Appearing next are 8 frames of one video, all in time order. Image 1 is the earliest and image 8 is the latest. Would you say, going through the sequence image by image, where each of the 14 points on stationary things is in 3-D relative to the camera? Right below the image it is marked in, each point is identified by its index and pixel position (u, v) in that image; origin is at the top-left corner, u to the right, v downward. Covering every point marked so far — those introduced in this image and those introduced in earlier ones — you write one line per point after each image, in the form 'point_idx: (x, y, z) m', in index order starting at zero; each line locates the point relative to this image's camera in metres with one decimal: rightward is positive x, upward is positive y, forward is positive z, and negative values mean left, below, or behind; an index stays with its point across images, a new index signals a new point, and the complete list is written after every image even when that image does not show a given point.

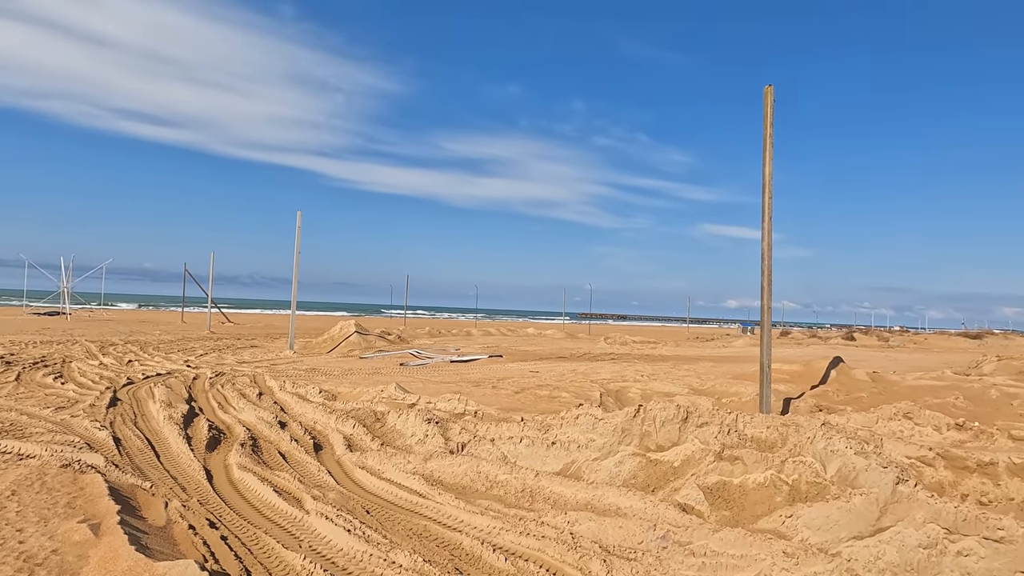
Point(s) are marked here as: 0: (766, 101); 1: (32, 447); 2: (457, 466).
0: (+3.4, +2.5, +8.8) m
1: (-5.0, -1.7, +6.9) m
2: (-0.6, -2.0, +7.3) m
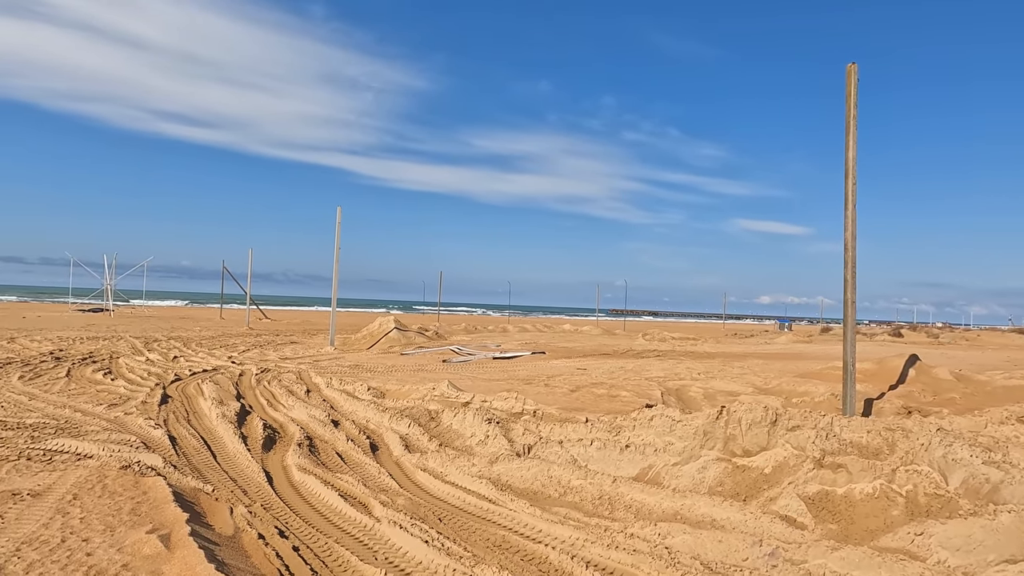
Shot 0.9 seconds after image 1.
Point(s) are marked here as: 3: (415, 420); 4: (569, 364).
0: (+4.2, +2.6, +8.2) m
1: (-4.3, -1.6, +6.7) m
2: (+0.2, -1.9, +6.9) m
3: (-1.4, -1.9, +9.5) m
4: (+1.5, -2.1, +17.7) m
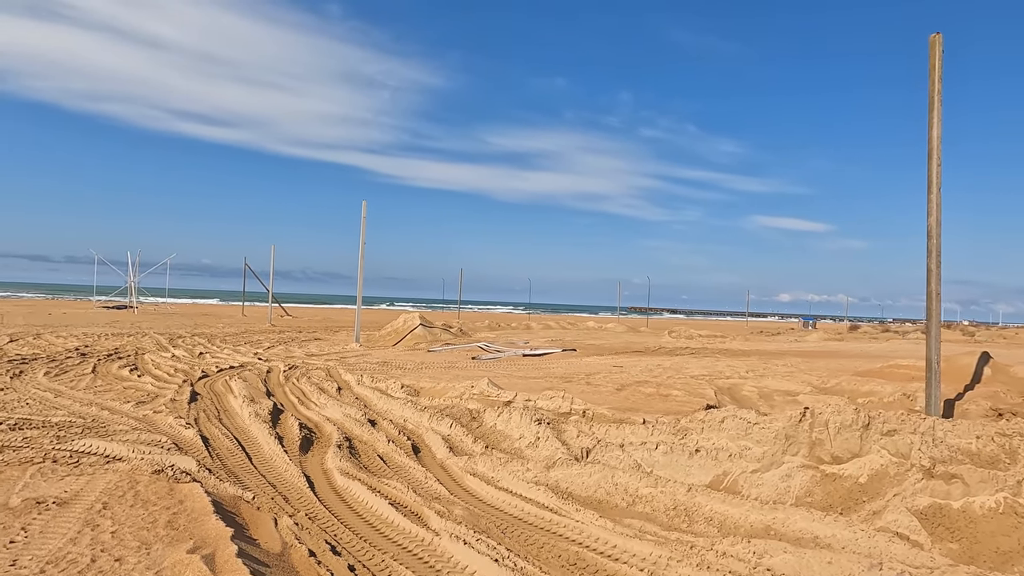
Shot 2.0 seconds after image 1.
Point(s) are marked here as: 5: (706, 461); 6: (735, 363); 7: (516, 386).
0: (+4.8, +2.7, +7.5) m
1: (-3.7, -1.5, +6.2) m
2: (+0.7, -1.8, +6.3) m
3: (-0.8, -1.8, +9.0) m
4: (+2.4, -1.9, +17.1) m
5: (+1.8, -1.6, +6.3) m
6: (+5.7, -1.9, +16.9) m
7: (+0.1, -1.7, +11.2) m
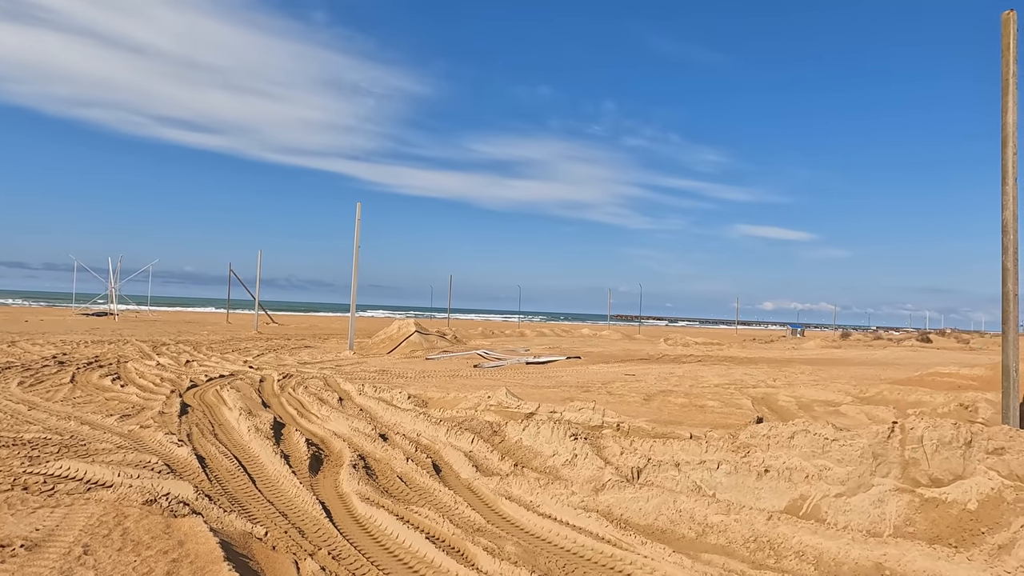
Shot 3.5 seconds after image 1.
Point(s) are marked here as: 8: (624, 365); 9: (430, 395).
0: (+5.1, +2.7, +6.9) m
1: (-3.3, -1.5, +5.3) m
2: (+1.1, -1.8, +5.5) m
3: (-0.4, -1.8, +8.2) m
4: (+2.5, -2.0, +16.4) m
5: (+2.2, -1.6, +5.5) m
6: (+5.8, -2.0, +16.2) m
7: (+0.4, -1.7, +10.4) m
8: (+3.1, -2.1, +18.4) m
9: (-1.4, -1.9, +11.6) m
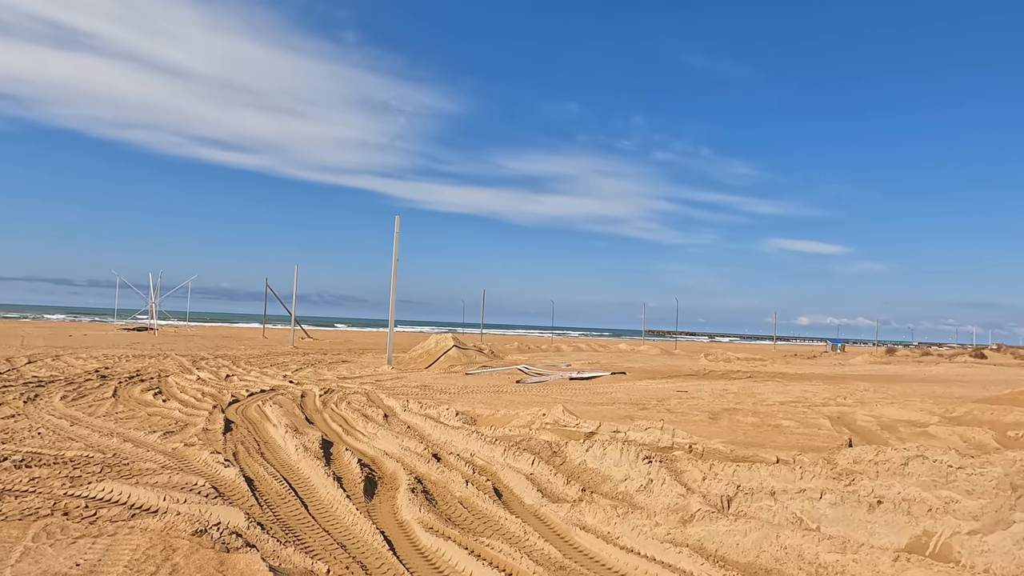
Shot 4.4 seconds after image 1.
0: (+5.8, +2.6, +6.2) m
1: (-2.7, -1.6, +4.9) m
2: (+1.7, -1.8, +4.9) m
3: (+0.3, -1.9, +7.6) m
4: (+3.6, -2.3, +15.6) m
5: (+2.8, -1.7, +4.8) m
6: (+6.9, -2.3, +15.3) m
7: (+1.2, -1.9, +9.8) m
8: (+4.3, -2.5, +17.7) m
9: (-0.6, -2.1, +11.1) m
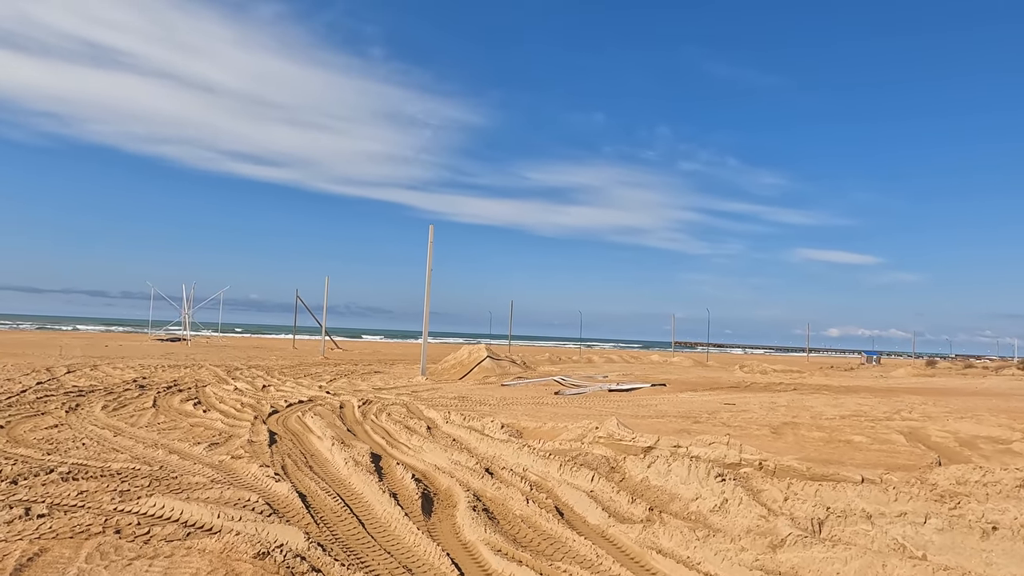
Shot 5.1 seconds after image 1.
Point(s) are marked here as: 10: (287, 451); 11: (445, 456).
0: (+6.4, +2.6, +5.7) m
1: (-2.2, -1.6, +4.7) m
2: (+2.2, -1.9, +4.5) m
3: (+0.9, -2.0, +7.3) m
4: (+4.5, -2.5, +15.1) m
5: (+3.3, -1.7, +4.4) m
6: (+7.8, -2.5, +14.7) m
7: (+1.9, -2.0, +9.3) m
8: (+5.3, -2.7, +17.1) m
9: (+0.2, -2.2, +10.7) m
10: (-2.6, -1.9, +7.6) m
11: (-0.8, -2.1, +8.3) m
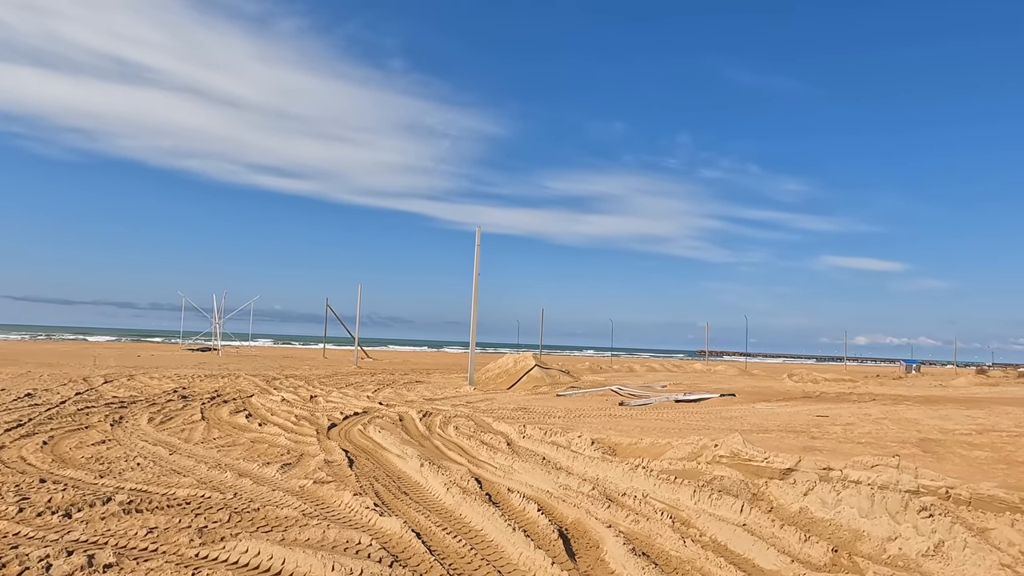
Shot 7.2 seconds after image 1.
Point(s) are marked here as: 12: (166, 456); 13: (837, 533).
0: (+7.5, +2.7, +4.4) m
1: (-1.1, -1.5, +3.6) m
2: (+3.3, -1.7, +3.3) m
3: (+2.1, -2.0, +6.1) m
4: (+5.9, -2.6, +13.8) m
5: (+4.4, -1.6, +3.1) m
6: (+9.2, -2.5, +13.3) m
7: (+3.1, -1.9, +8.2) m
8: (+6.8, -2.8, +15.8) m
9: (+1.5, -2.2, +9.6) m
10: (-1.4, -1.8, +6.6) m
11: (+0.4, -2.0, +7.1) m
12: (-3.9, -1.9, +7.4) m
13: (+2.6, -1.9, +5.3) m
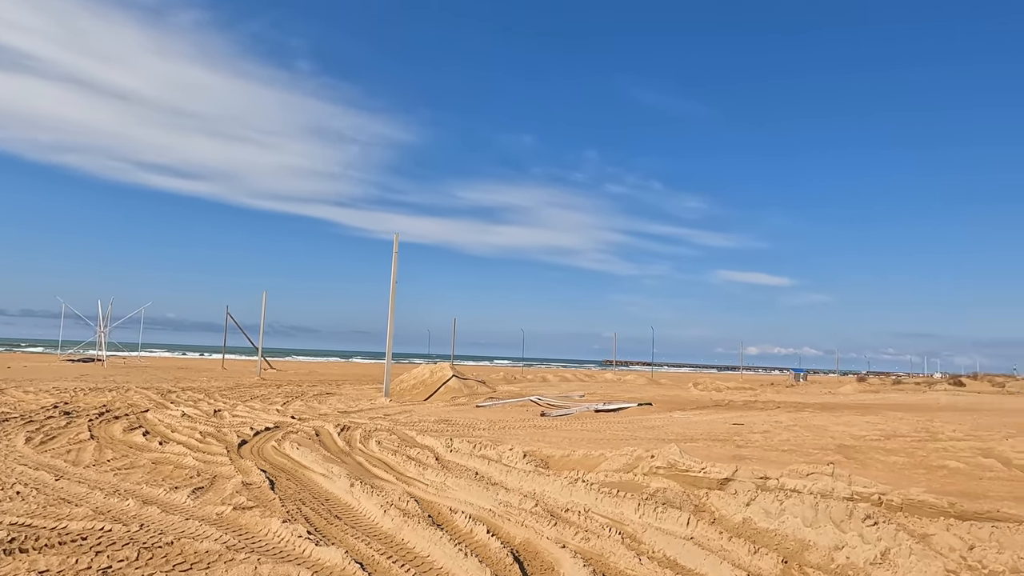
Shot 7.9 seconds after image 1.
0: (+7.1, +2.6, +5.1) m
1: (-1.3, -1.5, +3.1) m
2: (+3.2, -1.8, +3.4) m
3: (+1.6, -2.0, +6.0) m
4: (+4.3, -2.8, +14.2) m
5: (+4.3, -1.7, +3.4) m
6: (+7.6, -2.8, +14.1) m
7: (+2.3, -2.1, +8.2) m
8: (+4.8, -3.1, +16.2) m
9: (+0.5, -2.3, +9.4) m
10: (-2.0, -1.9, +6.0) m
11: (-0.3, -2.1, +6.8) m
12: (-4.5, -1.9, +6.5) m
13: (+2.2, -2.0, +5.3) m
